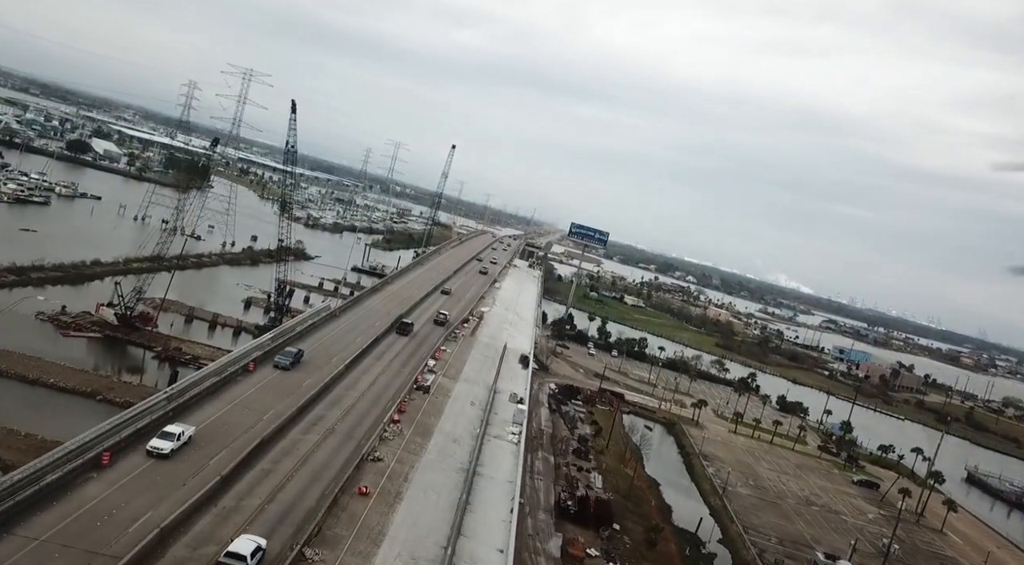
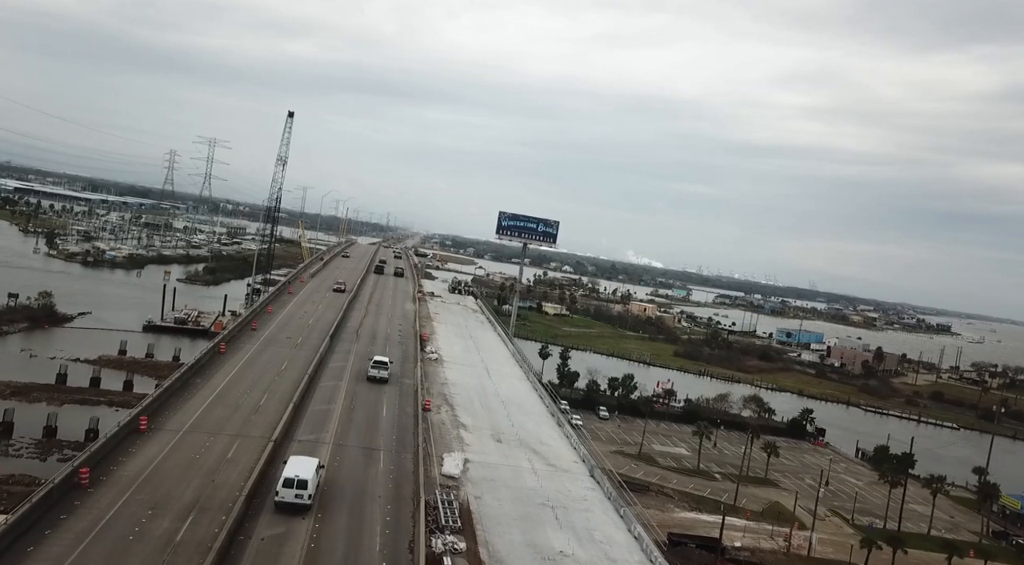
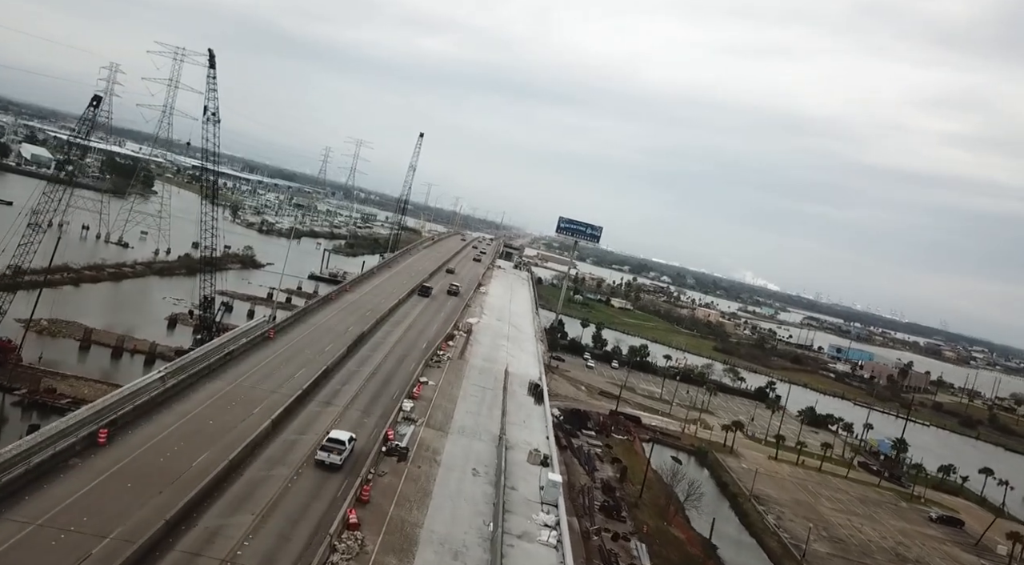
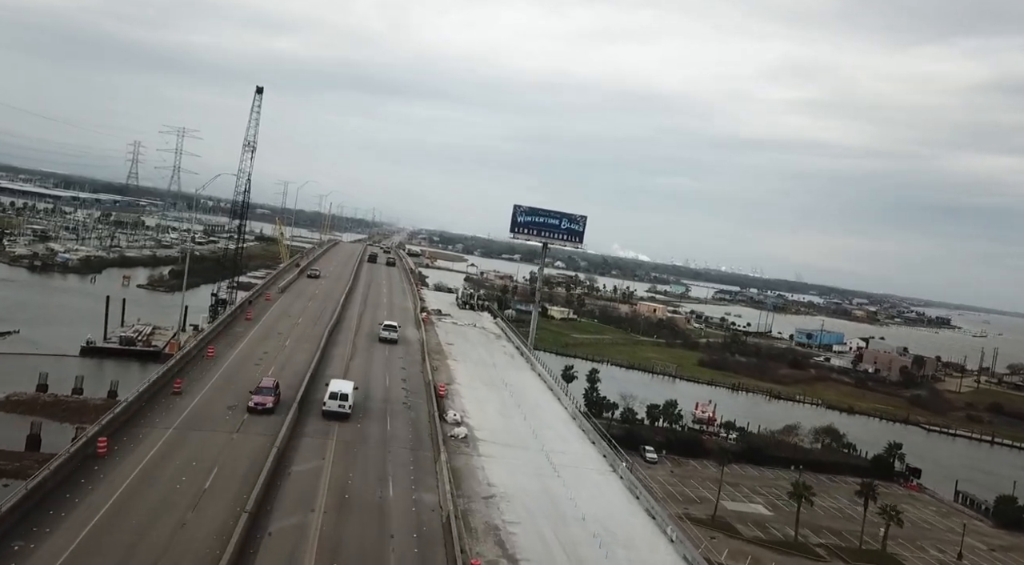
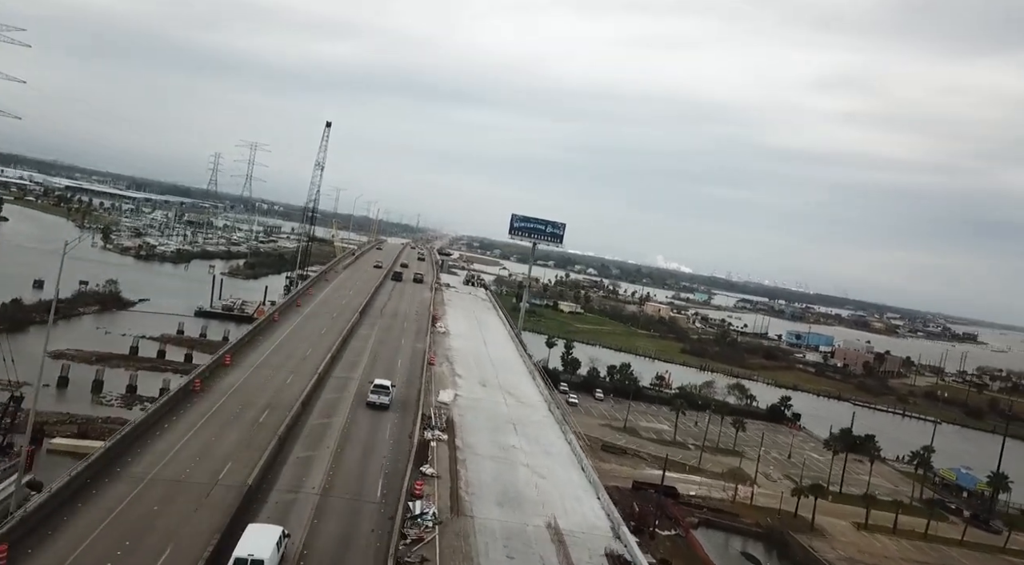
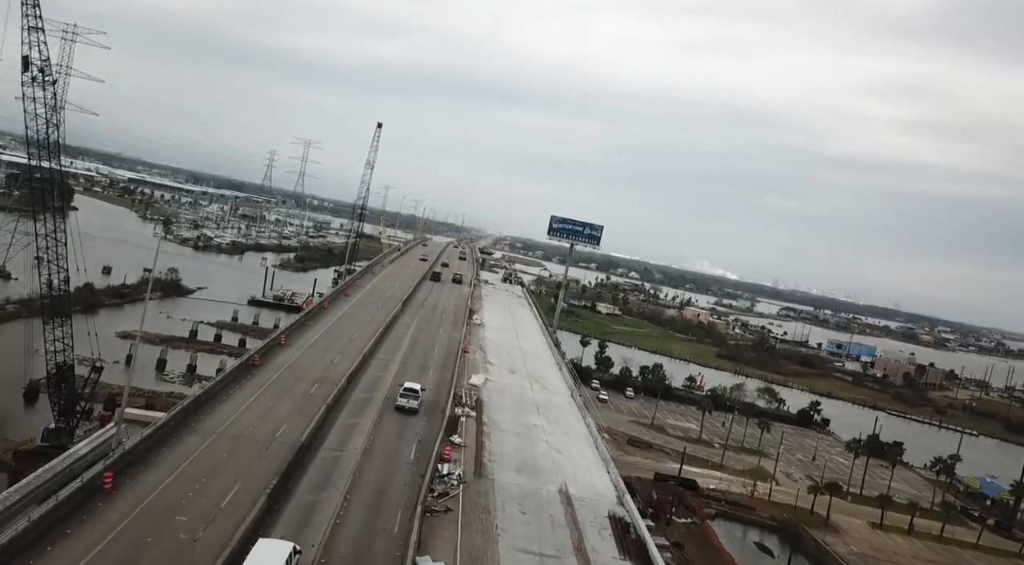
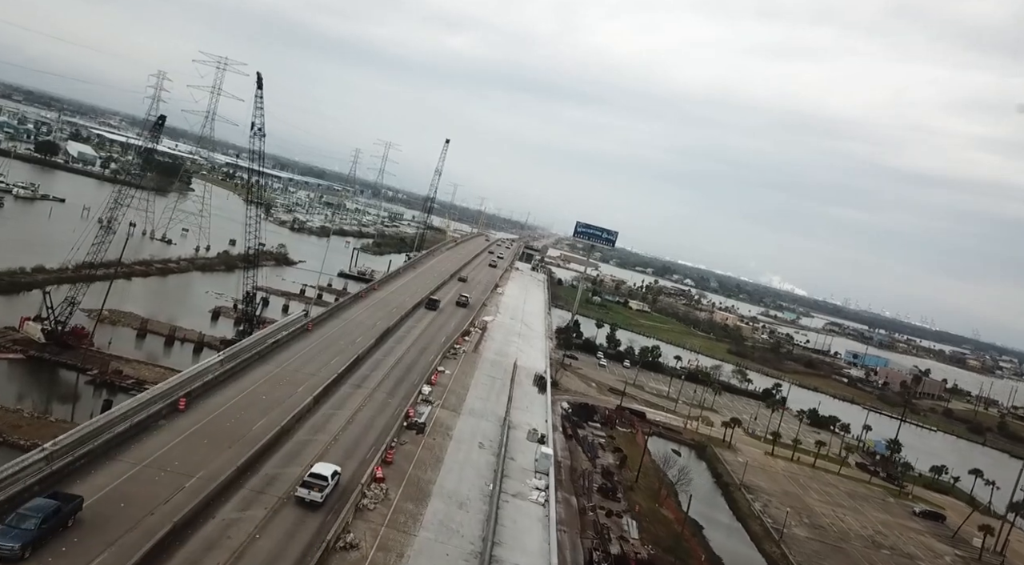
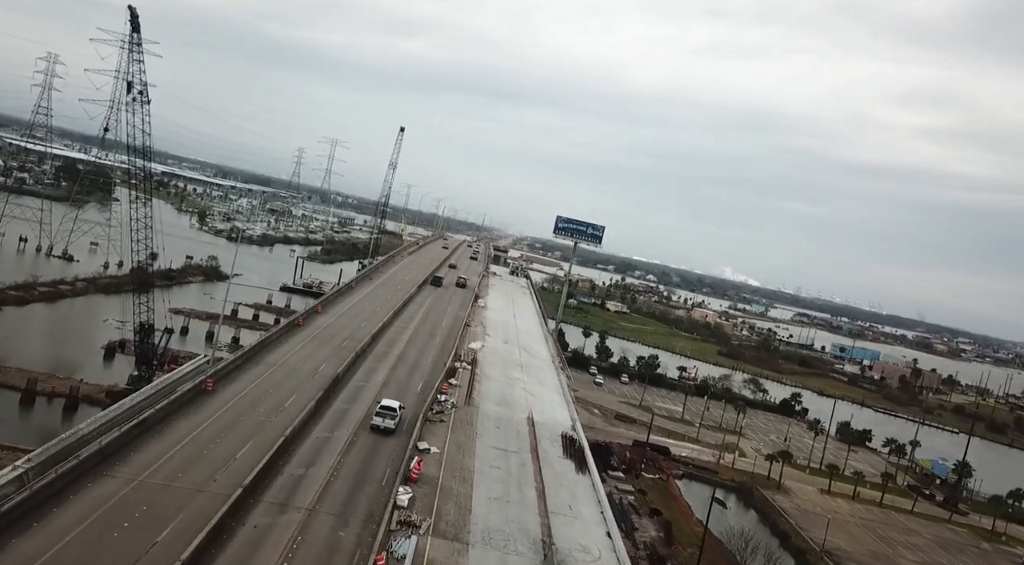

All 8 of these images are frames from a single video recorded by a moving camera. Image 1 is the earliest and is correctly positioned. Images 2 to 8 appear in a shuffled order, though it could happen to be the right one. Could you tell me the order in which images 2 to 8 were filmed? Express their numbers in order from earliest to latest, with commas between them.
7, 3, 8, 6, 5, 2, 4
